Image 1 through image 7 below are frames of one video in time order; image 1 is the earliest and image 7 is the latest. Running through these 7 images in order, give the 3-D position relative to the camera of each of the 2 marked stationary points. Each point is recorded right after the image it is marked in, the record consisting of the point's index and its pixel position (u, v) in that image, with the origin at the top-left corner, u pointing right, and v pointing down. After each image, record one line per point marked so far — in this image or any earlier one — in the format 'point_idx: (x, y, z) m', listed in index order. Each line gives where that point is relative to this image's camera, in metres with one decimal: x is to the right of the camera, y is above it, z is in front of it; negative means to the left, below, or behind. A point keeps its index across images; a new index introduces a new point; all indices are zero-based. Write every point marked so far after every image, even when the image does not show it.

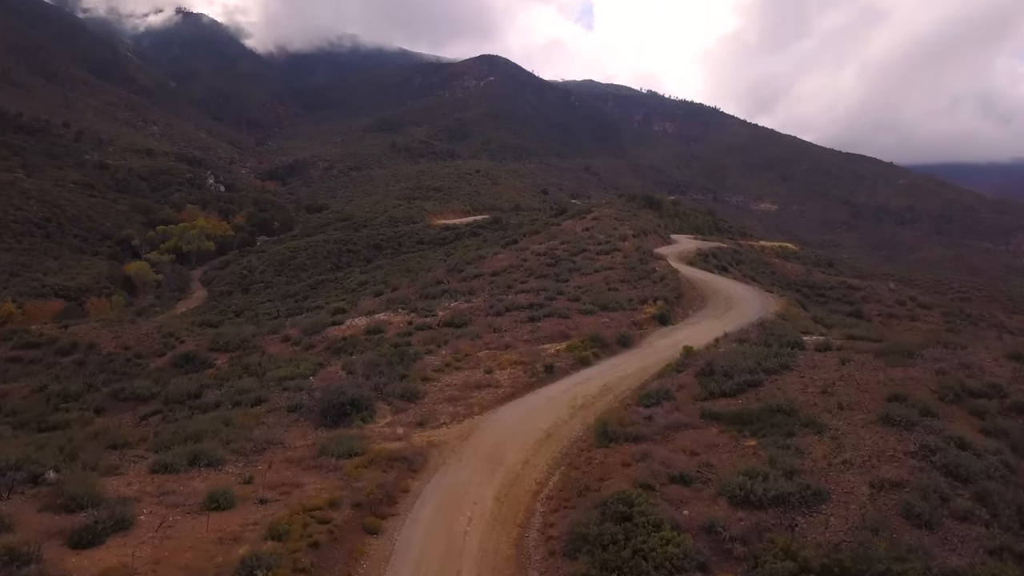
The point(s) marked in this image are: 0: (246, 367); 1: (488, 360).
0: (-10.2, -3.1, +19.8) m
1: (-0.7, -2.3, +16.3) m
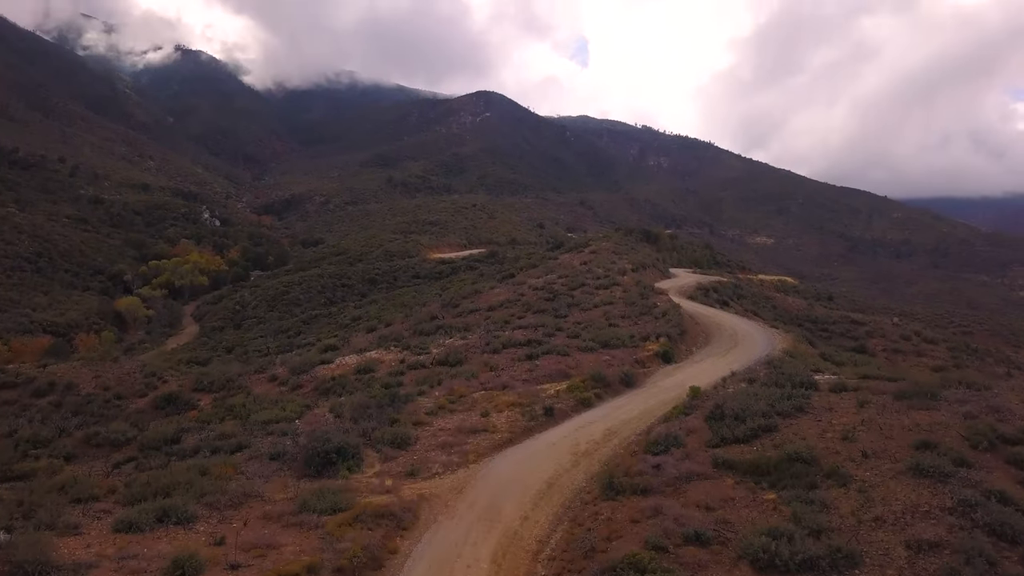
0: (-10.3, -4.5, +18.9) m
1: (-0.8, -3.4, +15.4) m
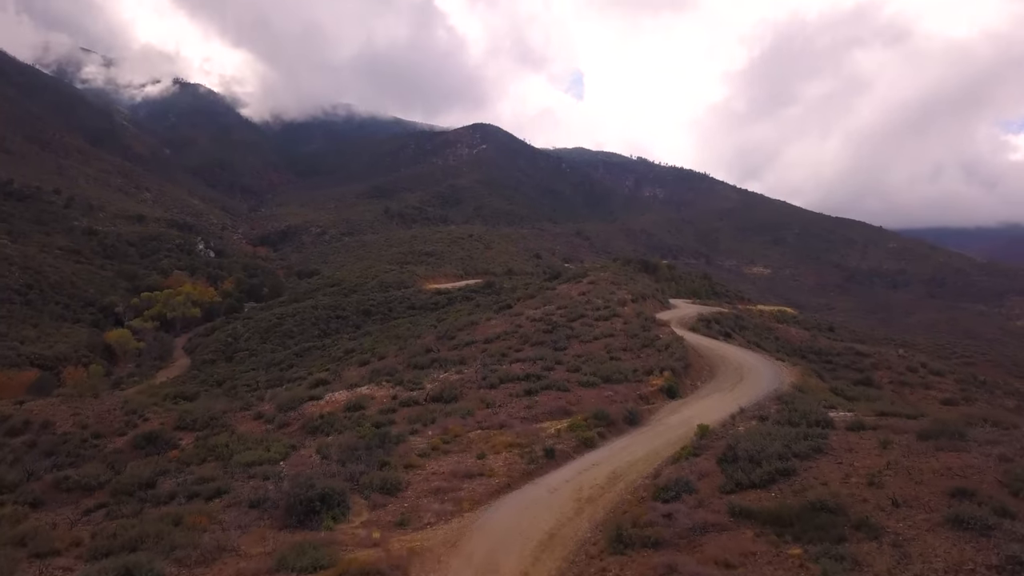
0: (-10.4, -5.6, +17.8) m
1: (-0.9, -4.4, +14.5) m
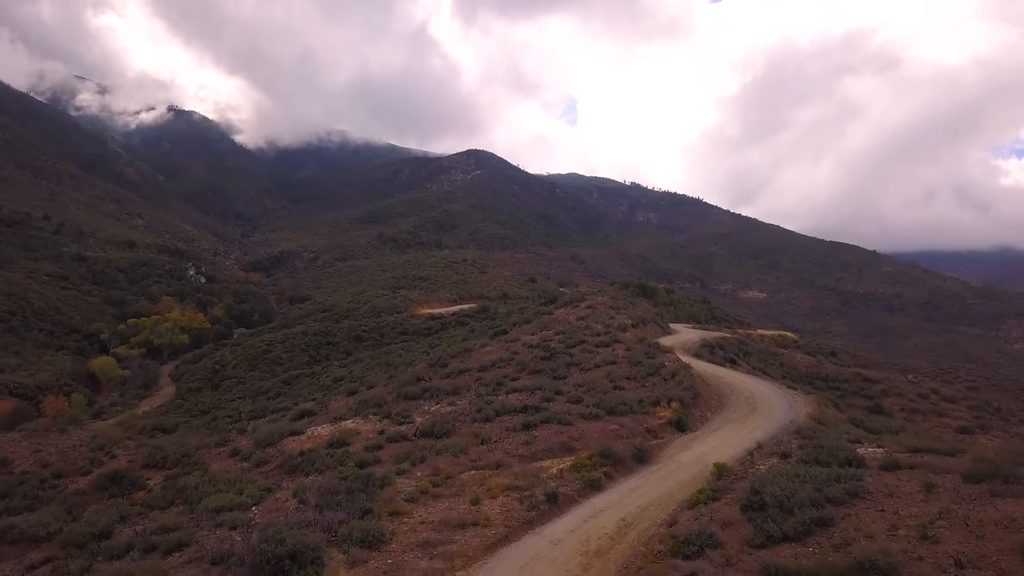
0: (-10.4, -6.5, +16.2) m
1: (-0.9, -5.0, +13.1) m
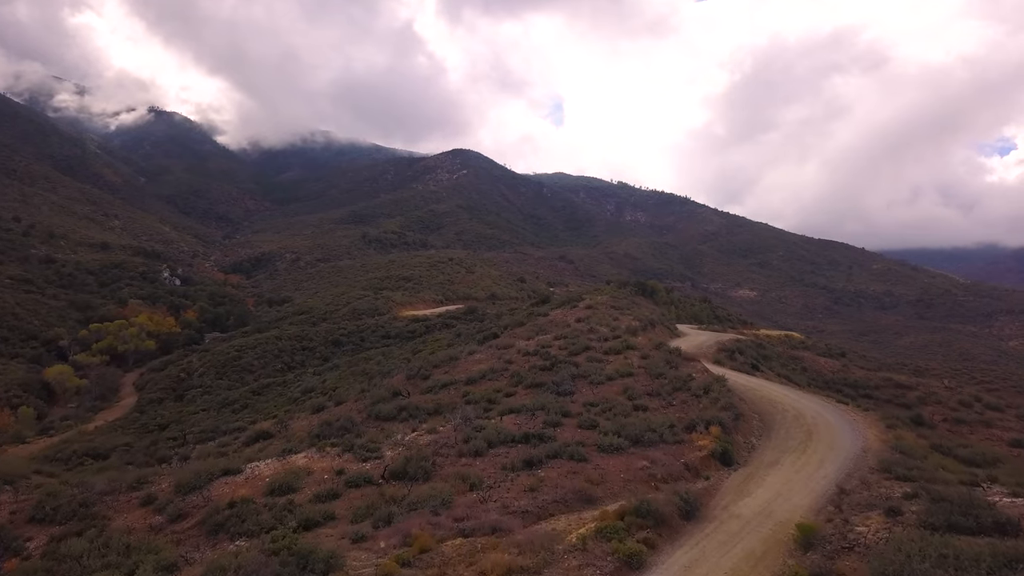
0: (-10.5, -6.4, +12.0) m
1: (-0.9, -4.9, +9.1) m
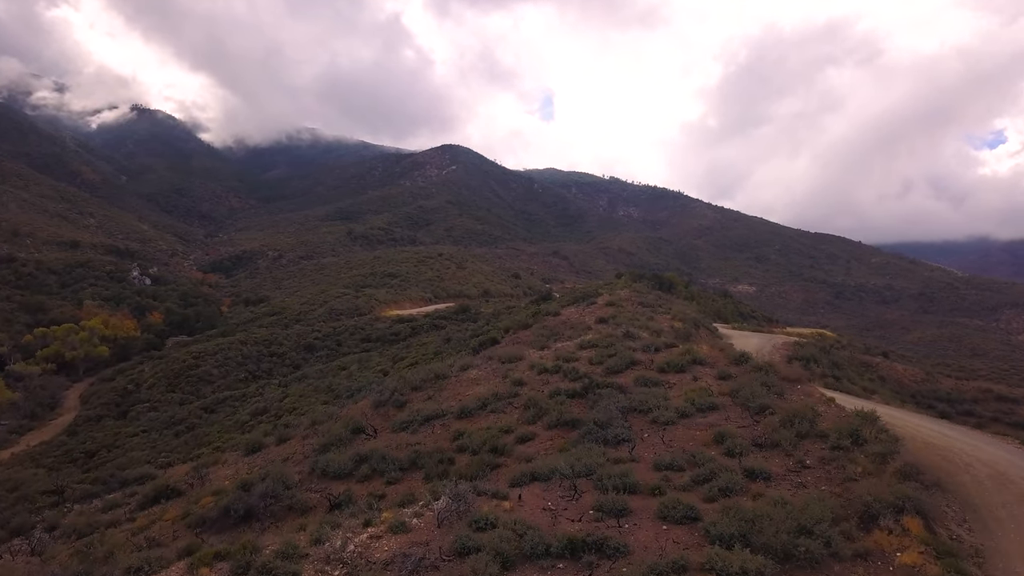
0: (-9.9, -6.2, +5.1) m
1: (-0.3, -4.6, +2.4) m
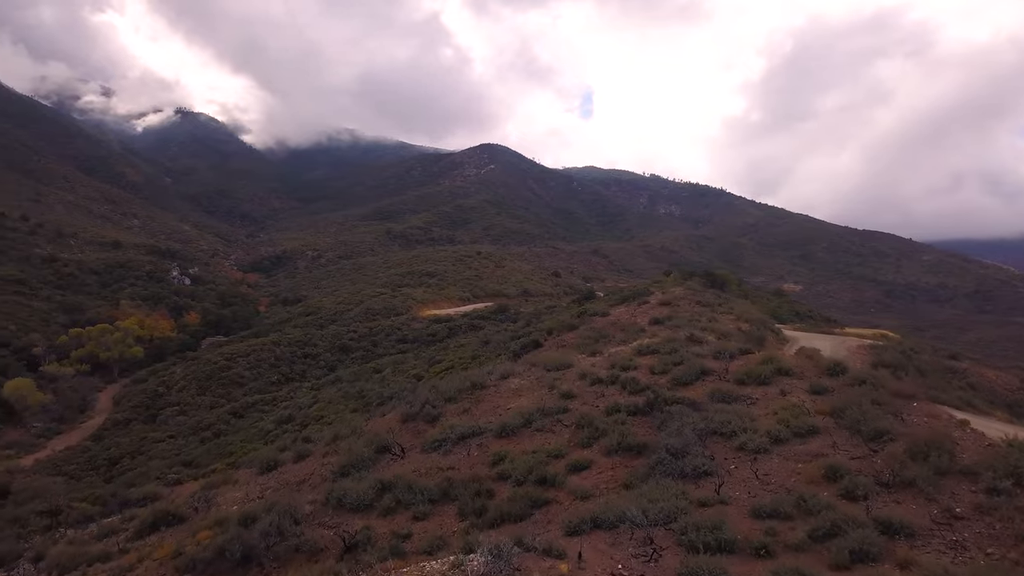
0: (-9.4, -6.2, +3.8) m
1: (0.0, -4.6, +0.4) m
